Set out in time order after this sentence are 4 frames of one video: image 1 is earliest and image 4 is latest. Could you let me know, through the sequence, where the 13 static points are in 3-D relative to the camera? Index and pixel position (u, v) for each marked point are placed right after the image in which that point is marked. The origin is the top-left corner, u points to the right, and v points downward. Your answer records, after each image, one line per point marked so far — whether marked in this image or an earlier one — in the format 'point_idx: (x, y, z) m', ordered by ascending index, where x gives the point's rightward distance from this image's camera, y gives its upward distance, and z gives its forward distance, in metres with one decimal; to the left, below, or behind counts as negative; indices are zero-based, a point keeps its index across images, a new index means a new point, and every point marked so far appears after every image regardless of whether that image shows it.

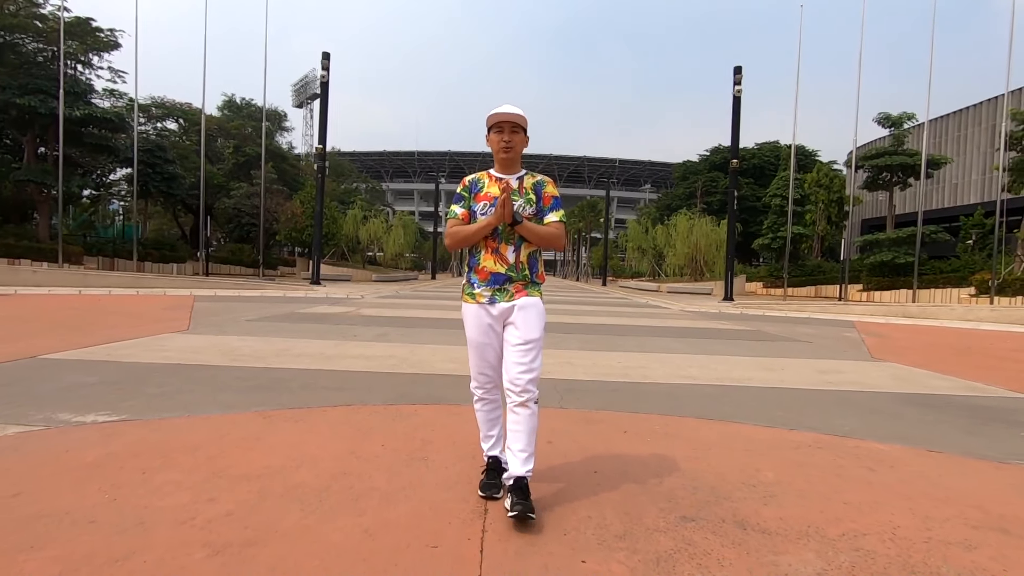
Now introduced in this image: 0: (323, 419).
0: (-1.3, -0.9, +4.2) m
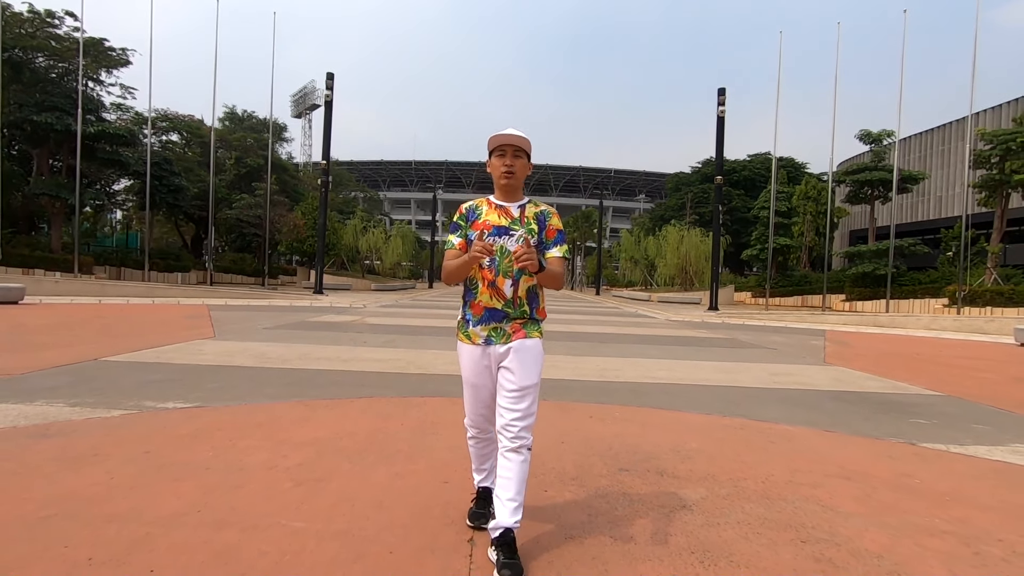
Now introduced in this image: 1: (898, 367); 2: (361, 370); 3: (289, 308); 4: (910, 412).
0: (-1.4, -1.0, +5.4) m
1: (+6.4, -1.3, +10.4) m
2: (-1.8, -1.0, +7.4) m
3: (-6.5, -0.6, +18.1) m
4: (+3.9, -1.2, +6.1) m
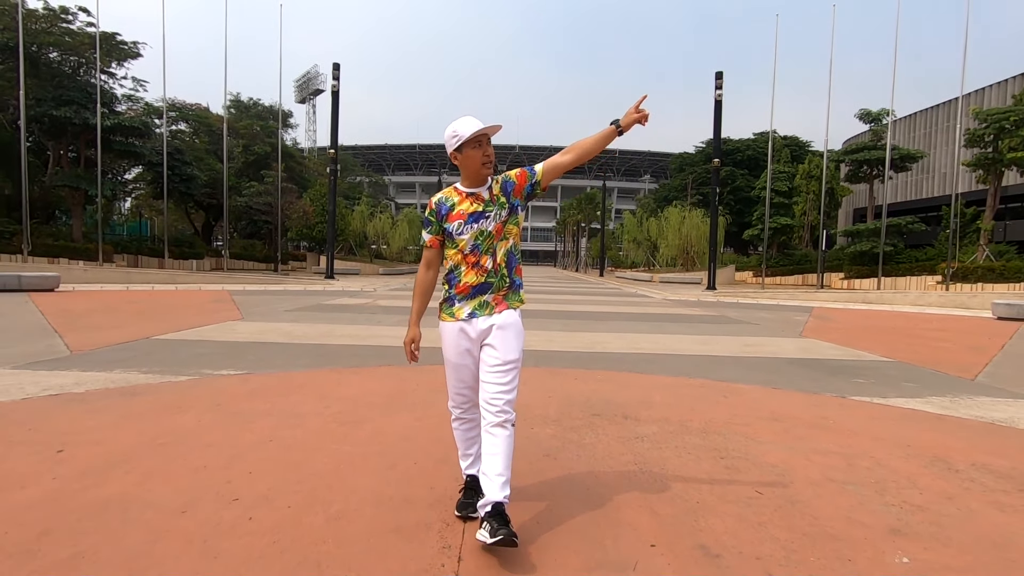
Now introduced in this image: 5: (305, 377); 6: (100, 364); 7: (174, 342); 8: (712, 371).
0: (-1.4, -0.9, +6.4) m
1: (+6.4, -0.9, +11.3) m
2: (-1.8, -0.8, +8.4) m
3: (-6.4, -0.1, +19.1) m
4: (+3.9, -1.0, +7.1) m
5: (-2.0, -0.9, +6.0) m
6: (-4.2, -0.8, +6.3) m
7: (-4.2, -0.7, +7.9) m
8: (+2.3, -0.9, +7.0) m
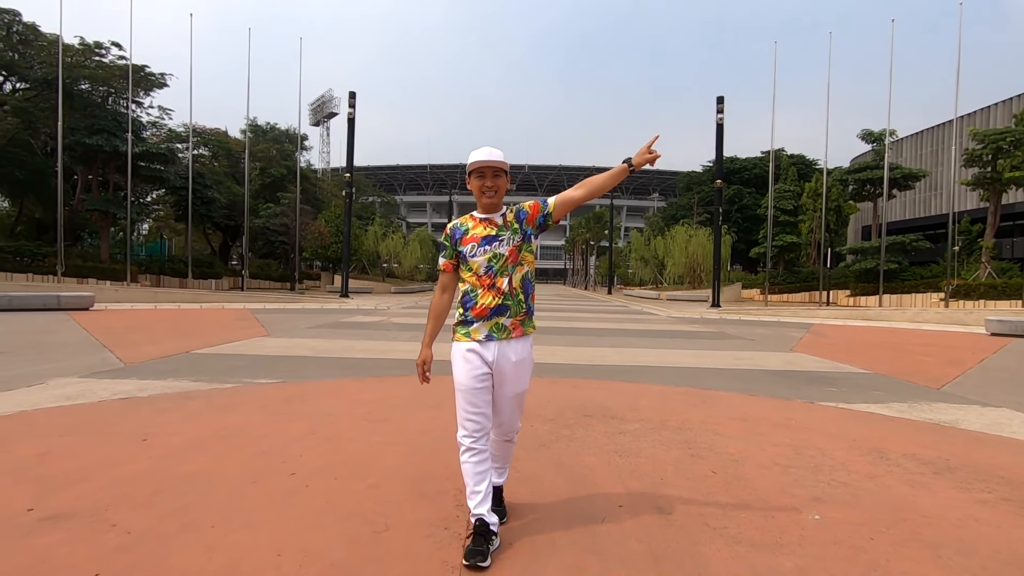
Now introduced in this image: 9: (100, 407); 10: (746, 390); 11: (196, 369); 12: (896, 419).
0: (-1.3, -1.1, +7.1) m
1: (+6.5, -1.2, +11.9) m
2: (-1.7, -1.0, +9.2) m
3: (-6.1, -0.7, +20.0) m
4: (+3.9, -1.2, +7.8) m
5: (-1.9, -1.1, +6.9) m
6: (-4.1, -1.0, +7.2) m
7: (-4.2, -0.9, +8.7) m
8: (+2.3, -1.2, +7.8) m
9: (-3.6, -1.0, +5.4) m
10: (+2.7, -1.2, +7.2) m
11: (-3.8, -1.0, +7.6) m
12: (+3.5, -1.2, +5.8) m
